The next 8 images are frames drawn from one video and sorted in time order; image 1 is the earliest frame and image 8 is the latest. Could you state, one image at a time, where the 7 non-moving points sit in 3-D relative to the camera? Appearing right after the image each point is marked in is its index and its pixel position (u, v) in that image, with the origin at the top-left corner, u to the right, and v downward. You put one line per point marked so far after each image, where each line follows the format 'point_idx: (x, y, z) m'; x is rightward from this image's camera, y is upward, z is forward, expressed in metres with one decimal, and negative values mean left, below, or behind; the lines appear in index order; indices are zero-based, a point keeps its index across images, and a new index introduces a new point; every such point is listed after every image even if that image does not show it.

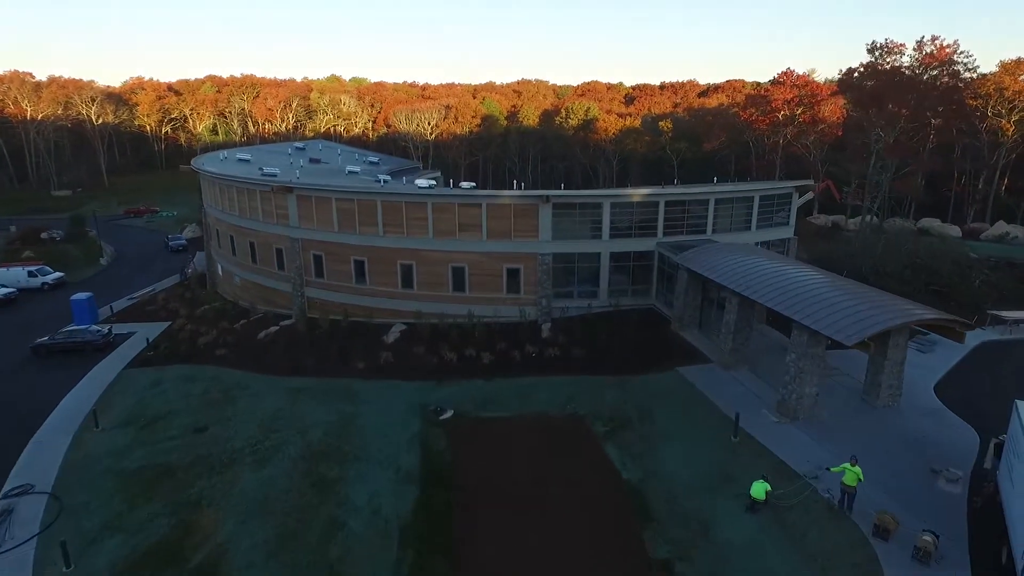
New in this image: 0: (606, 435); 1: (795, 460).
0: (+2.7, -4.3, +17.9) m
1: (+7.0, -4.3, +15.3) m
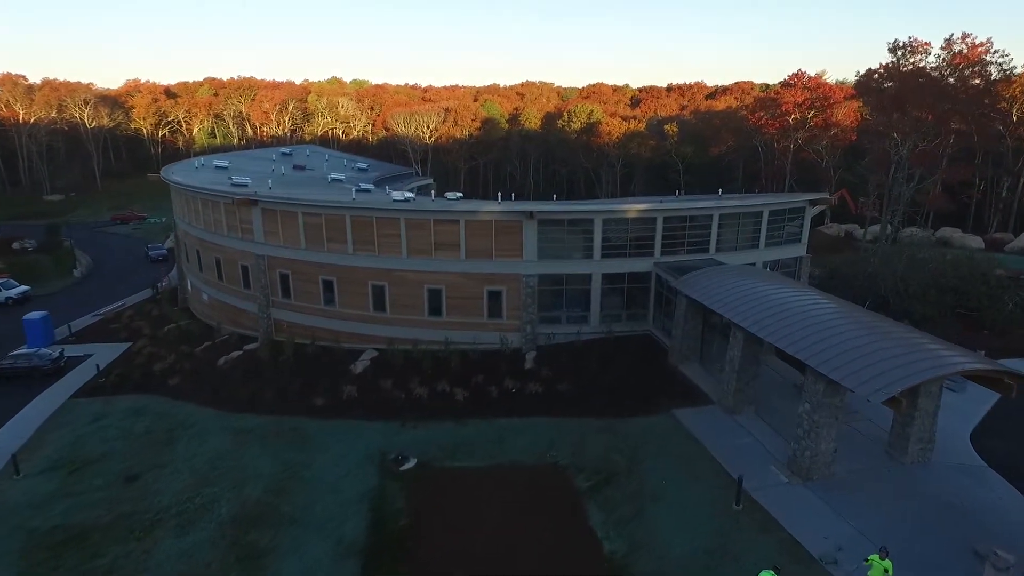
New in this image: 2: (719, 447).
0: (+1.9, -5.2, +15.5) m
1: (+6.2, -5.2, +12.9) m
2: (+5.4, -4.2, +16.1) m
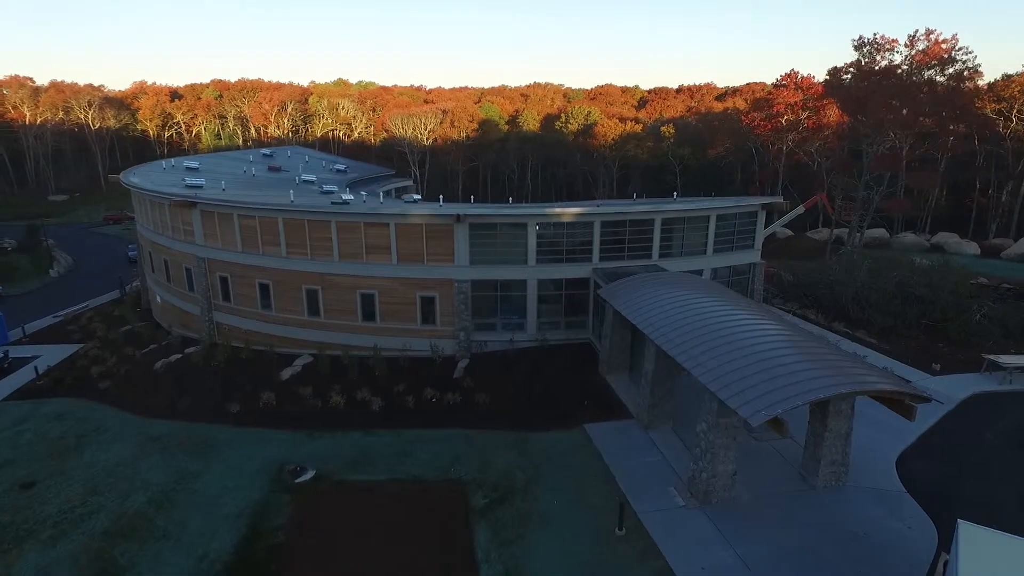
0: (-0.7, -5.4, +14.8) m
1: (+3.4, -5.4, +12.0) m
2: (+2.7, -4.4, +15.2) m
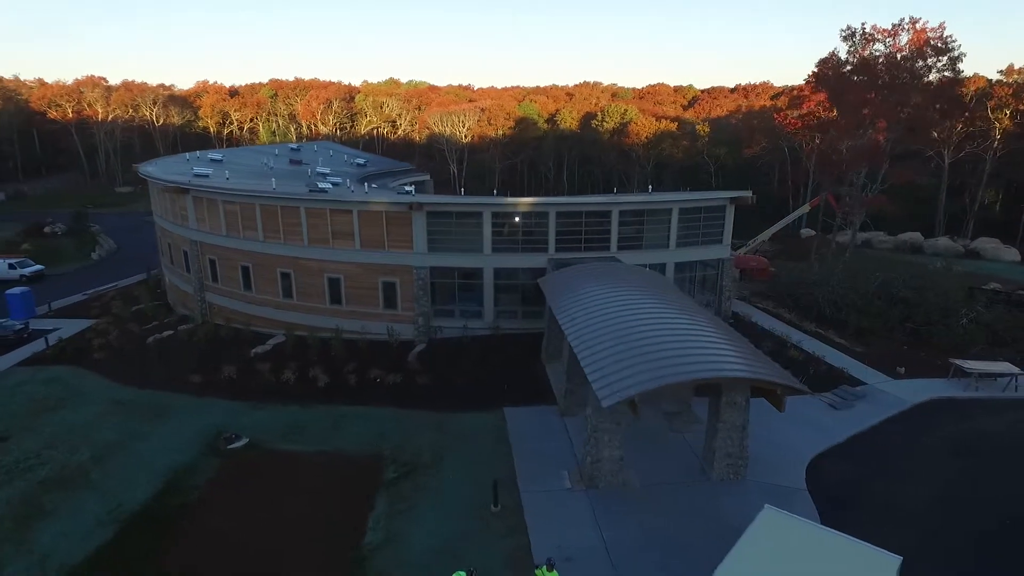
0: (-3.2, -4.9, +15.3) m
1: (+0.7, -5.1, +12.2) m
2: (+0.4, -4.0, +15.5) m
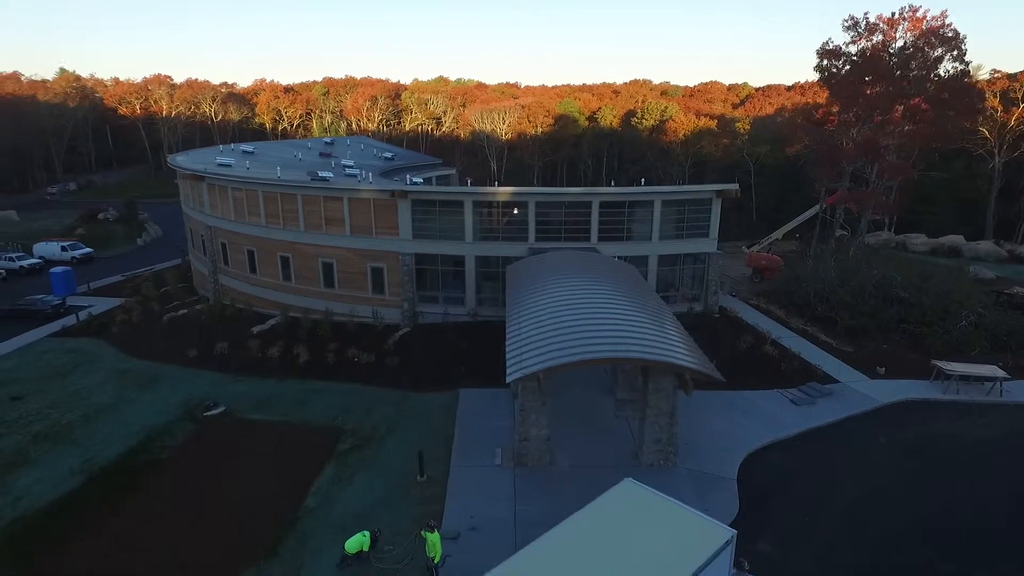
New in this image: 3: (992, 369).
0: (-4.6, -4.3, +16.1) m
1: (-1.1, -4.6, +12.6) m
2: (-1.1, -3.6, +15.9) m
3: (+14.2, -2.4, +18.3) m
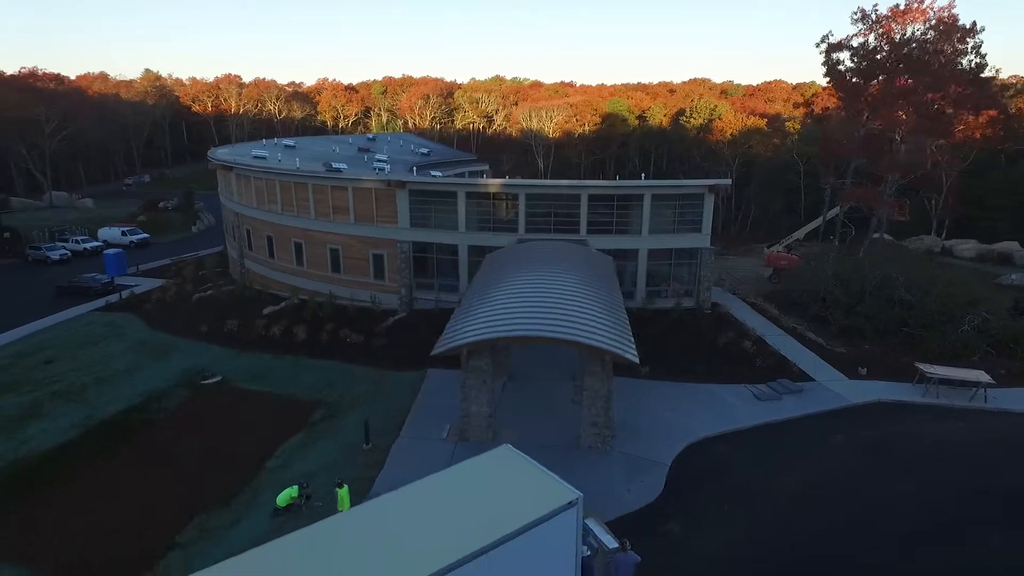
0: (-5.8, -3.8, +17.3) m
1: (-2.6, -4.2, +13.4) m
2: (-2.2, -3.1, +16.7) m
3: (+13.2, -2.4, +17.5) m
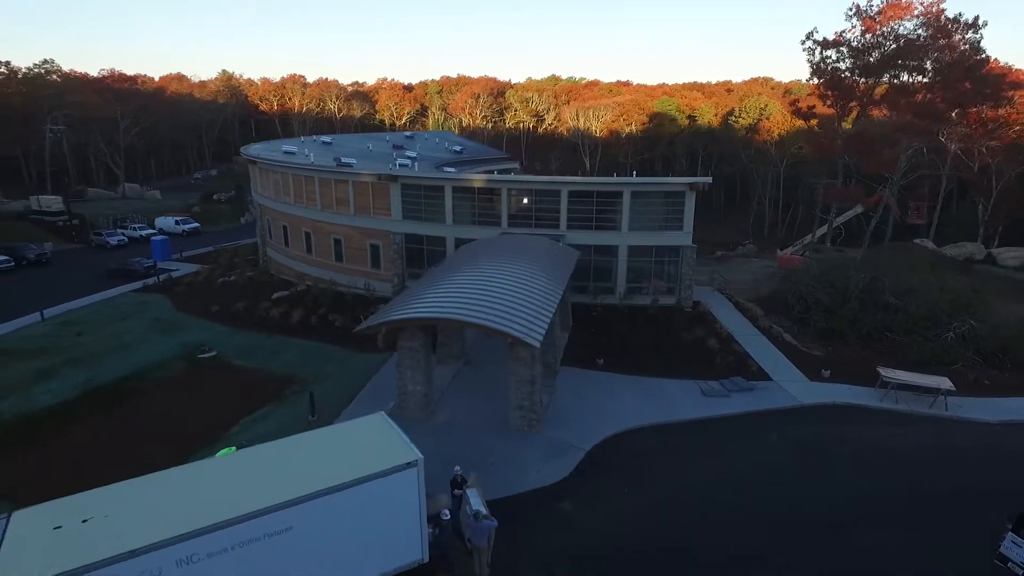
0: (-7.2, -3.3, +18.7) m
1: (-4.4, -3.8, +14.6) m
2: (-3.7, -2.7, +17.8) m
3: (+11.8, -2.5, +17.0) m
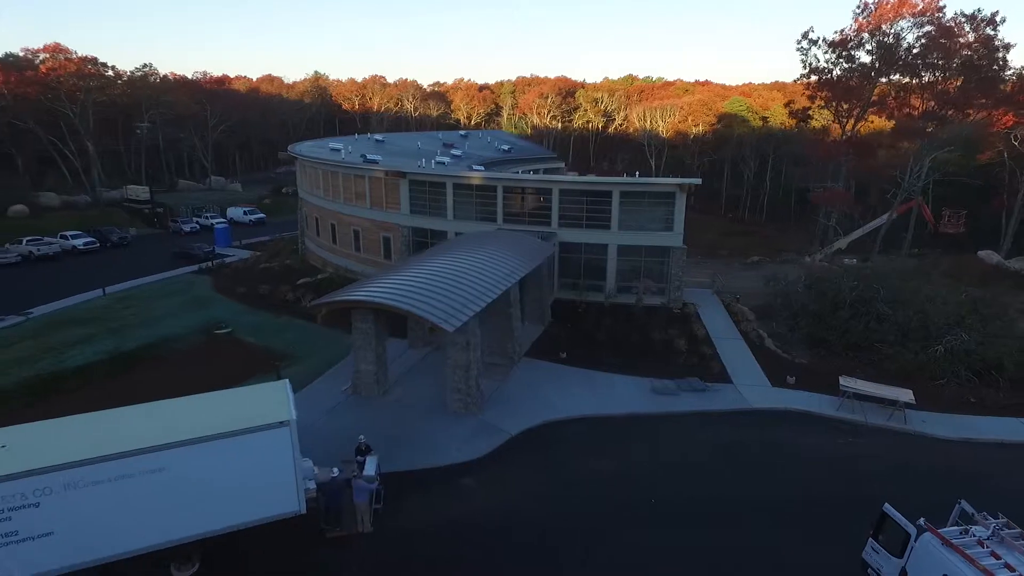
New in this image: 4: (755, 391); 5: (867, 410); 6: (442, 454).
0: (-8.2, -2.7, +20.6) m
1: (-6.1, -3.3, +16.1) m
2: (-4.9, -2.3, +19.2) m
3: (+10.4, -2.8, +16.3) m
4: (+7.1, -3.0, +17.8) m
5: (+9.6, -3.3, +16.6) m
6: (-1.6, -3.9, +14.4) m
